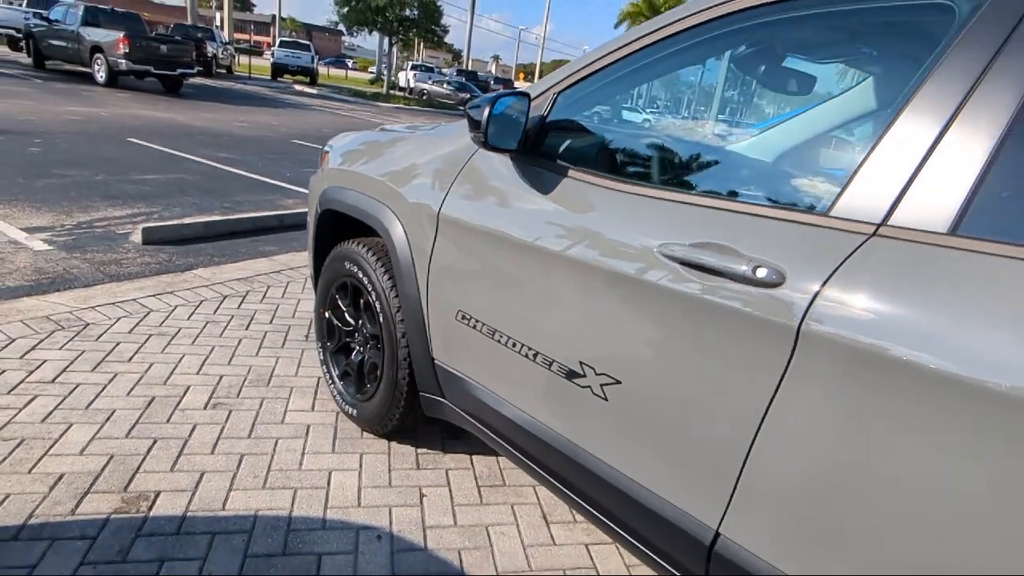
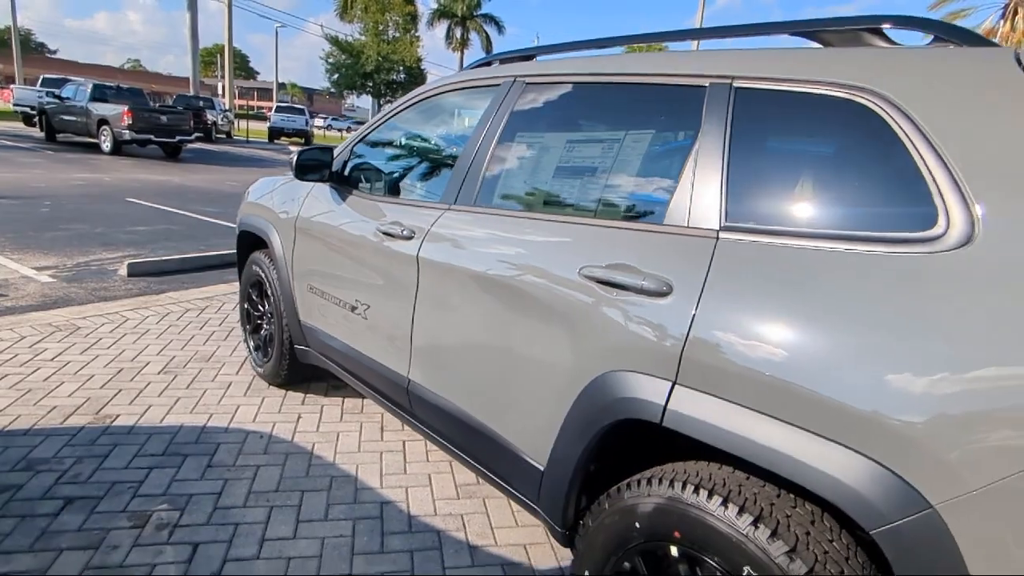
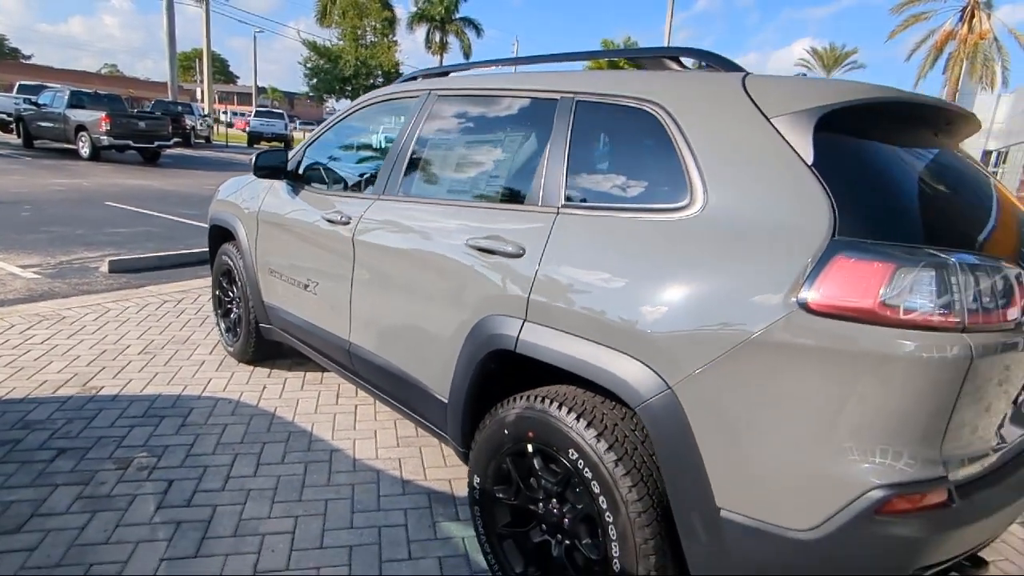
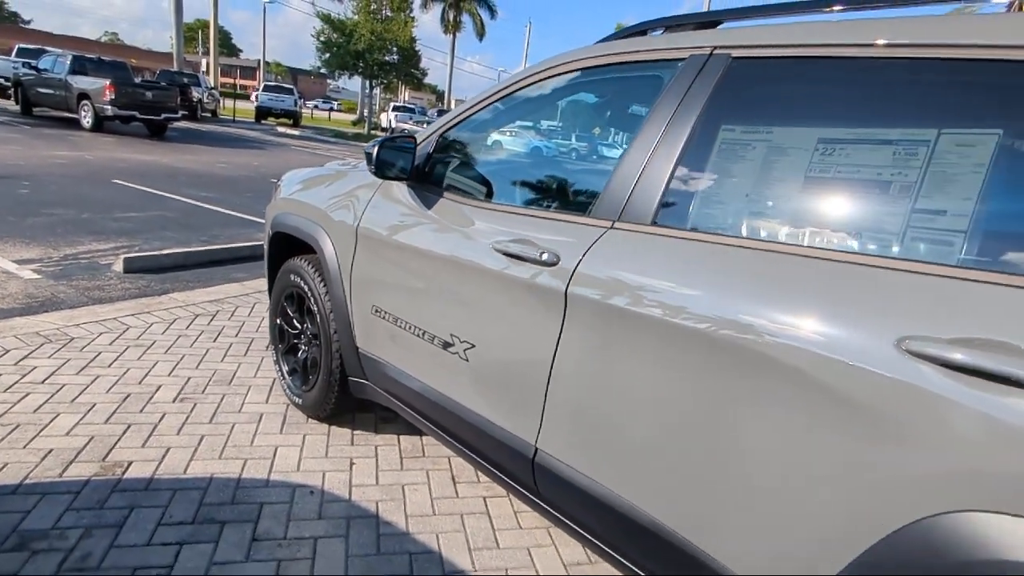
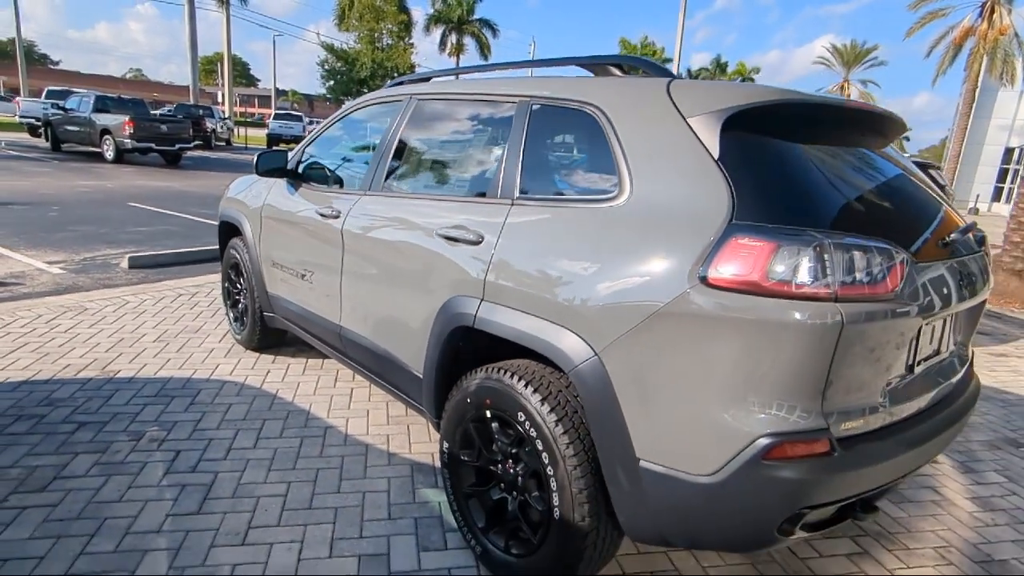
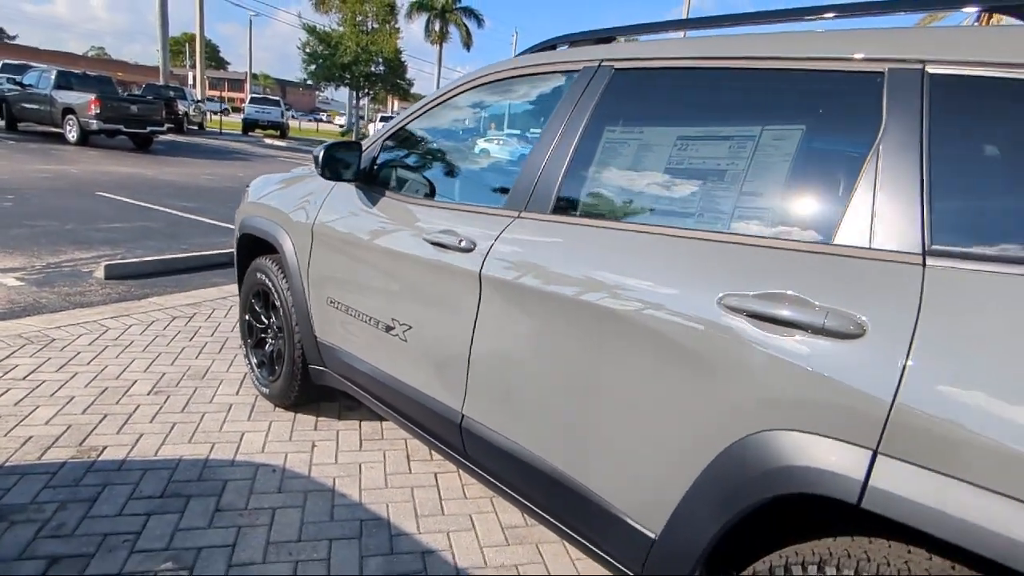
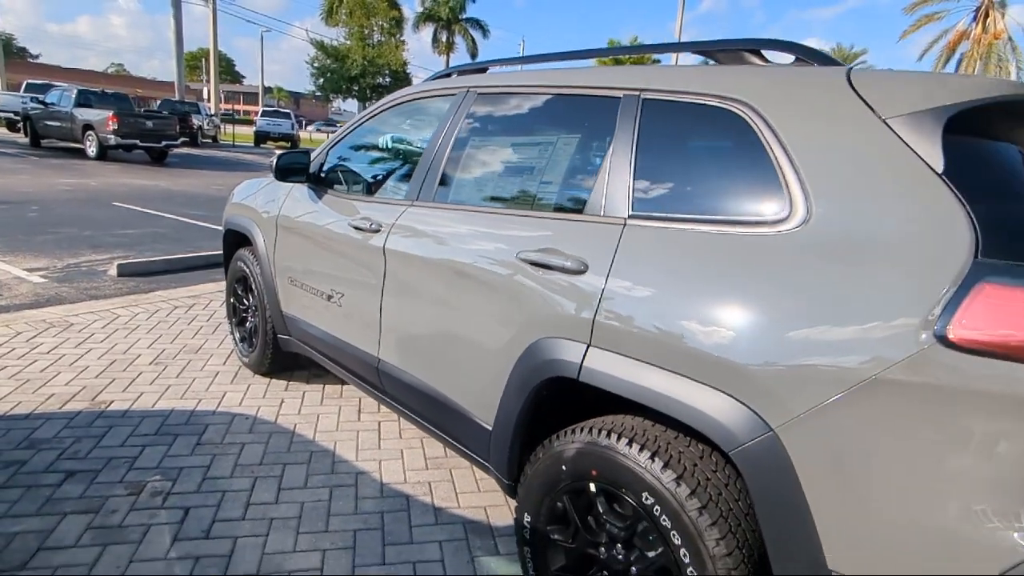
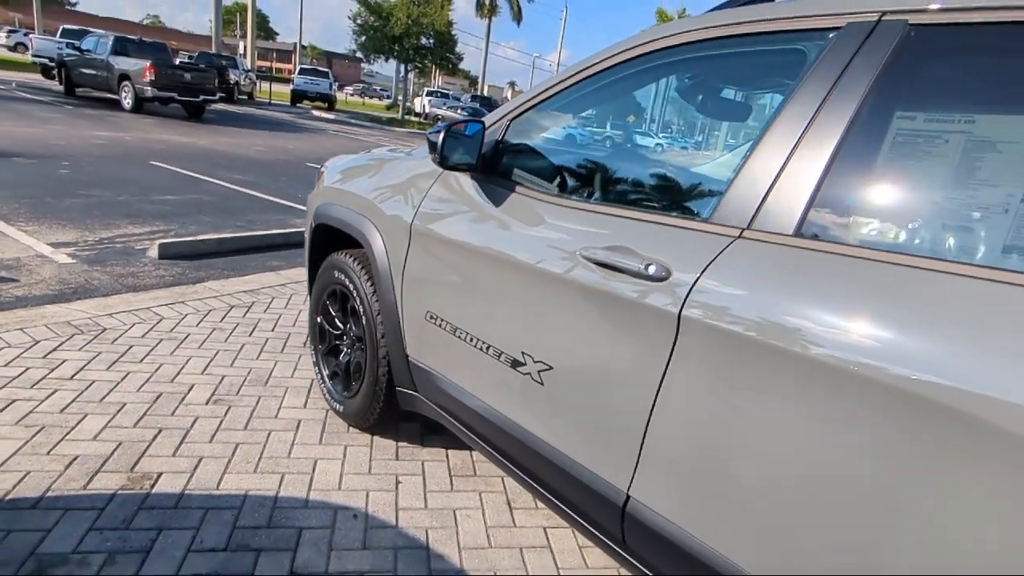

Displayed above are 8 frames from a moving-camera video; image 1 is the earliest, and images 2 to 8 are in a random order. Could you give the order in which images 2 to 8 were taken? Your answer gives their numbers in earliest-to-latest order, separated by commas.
8, 4, 6, 2, 7, 3, 5
